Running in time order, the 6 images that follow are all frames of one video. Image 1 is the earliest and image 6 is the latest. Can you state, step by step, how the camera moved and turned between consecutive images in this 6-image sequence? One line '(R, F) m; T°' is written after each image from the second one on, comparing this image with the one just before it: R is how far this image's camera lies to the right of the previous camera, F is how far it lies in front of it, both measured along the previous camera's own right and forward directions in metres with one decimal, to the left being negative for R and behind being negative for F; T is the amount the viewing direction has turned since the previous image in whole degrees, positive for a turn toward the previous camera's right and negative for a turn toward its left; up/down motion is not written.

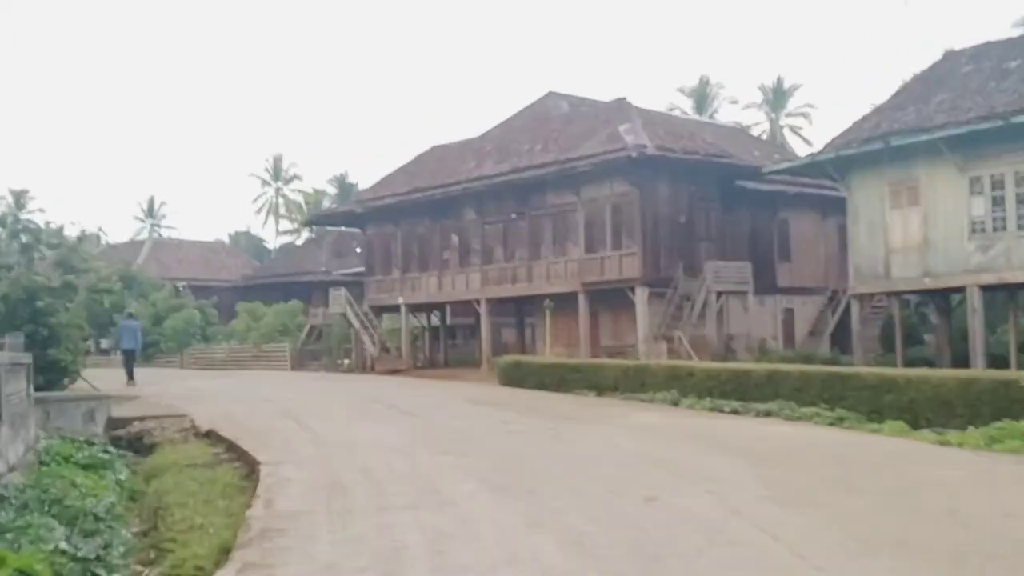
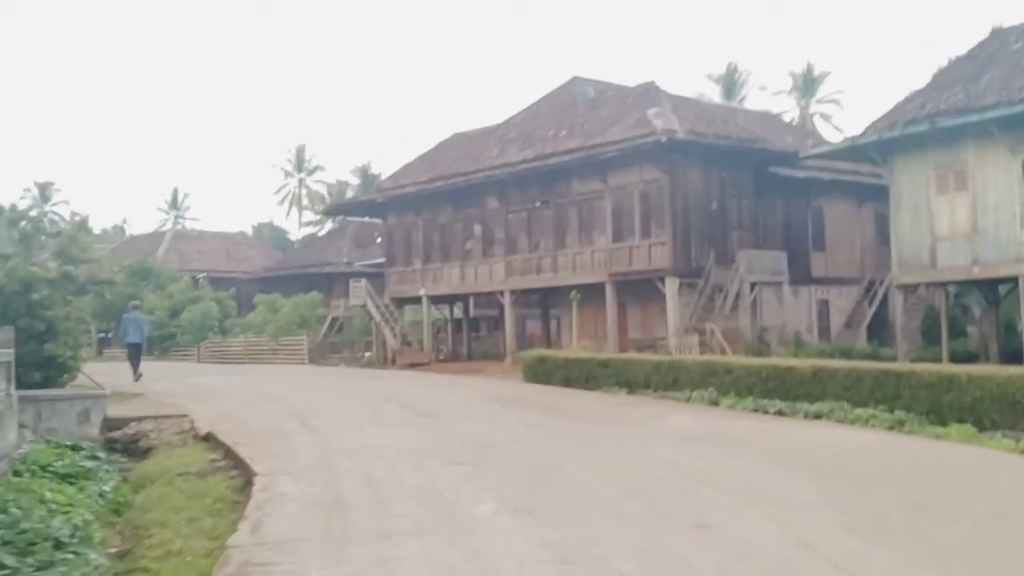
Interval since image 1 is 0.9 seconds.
(0.0, +1.1) m; -1°
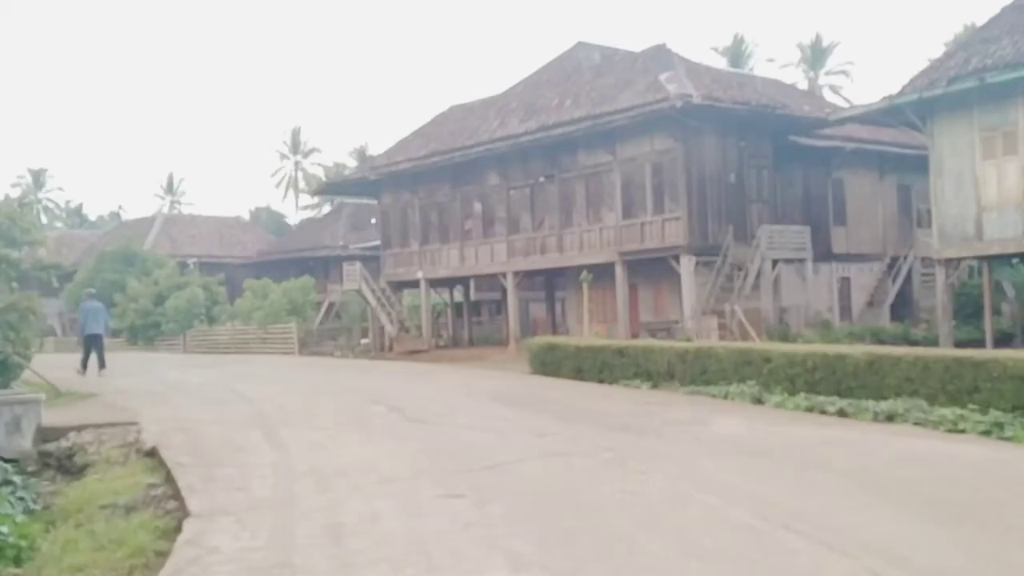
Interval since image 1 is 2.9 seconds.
(0.0, +2.1) m; 0°
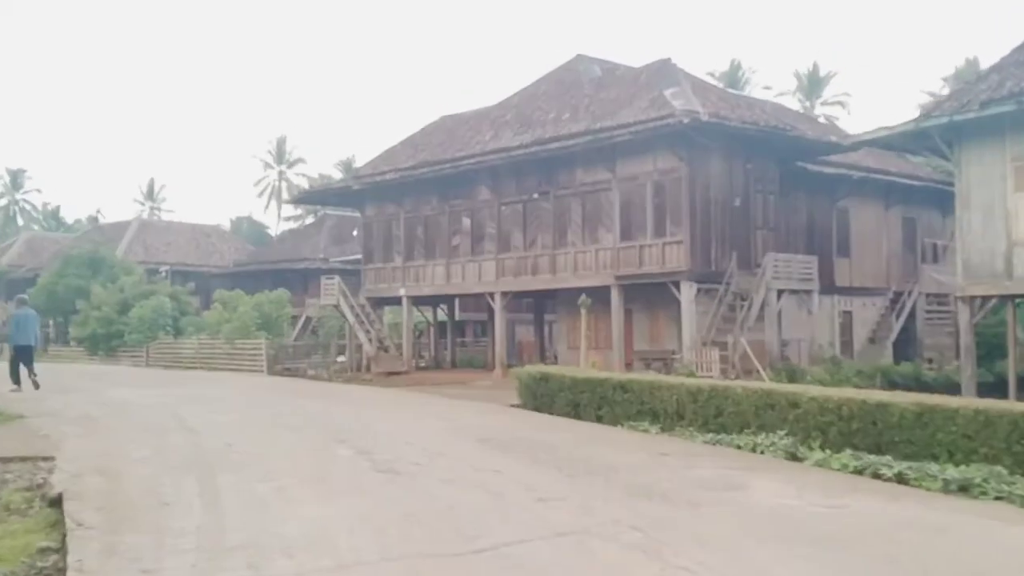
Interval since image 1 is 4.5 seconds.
(-0.2, +1.8) m; +1°
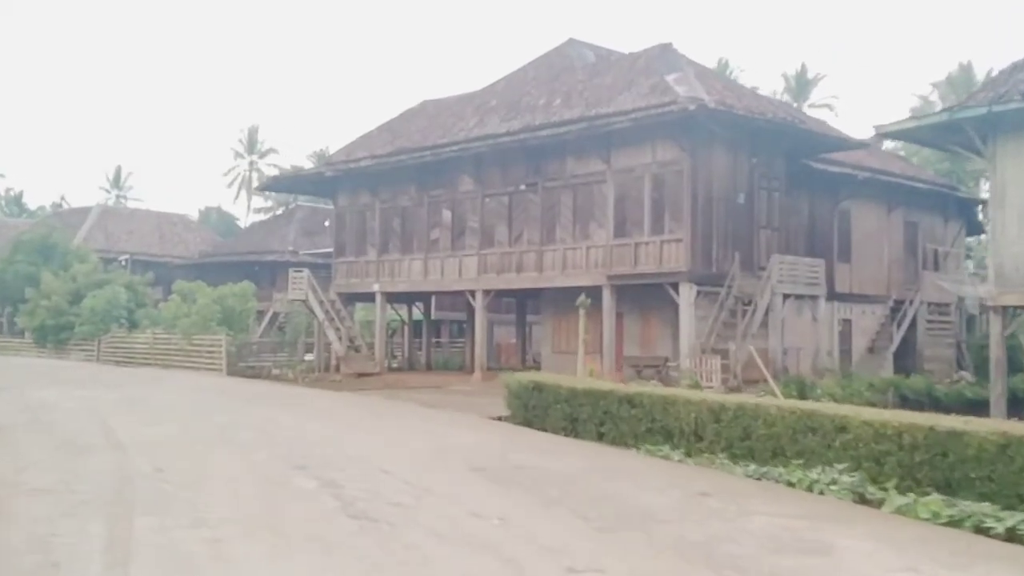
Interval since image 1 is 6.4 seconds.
(-0.3, +2.1) m; +2°
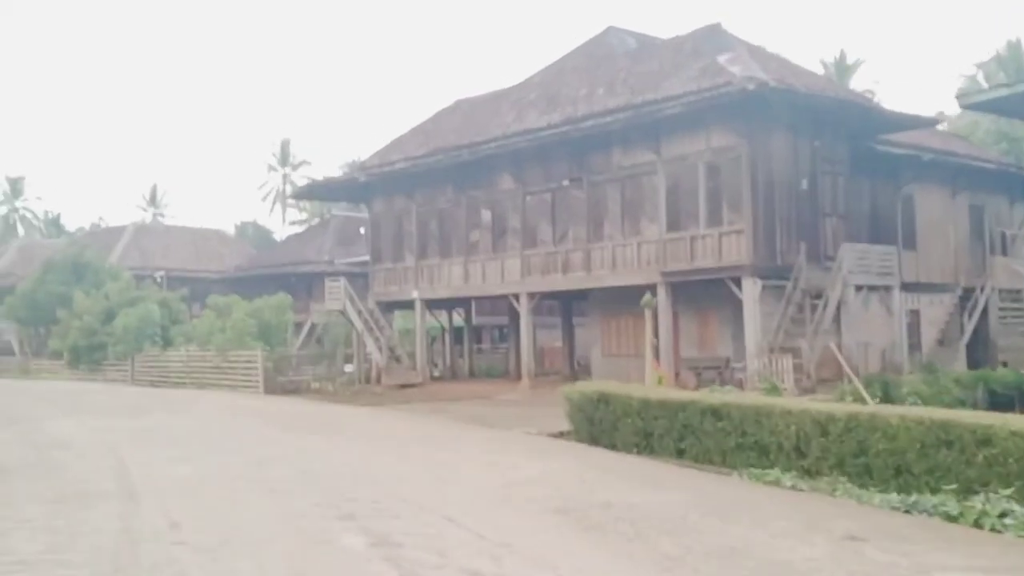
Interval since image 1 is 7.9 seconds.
(-0.4, +1.5) m; -2°
